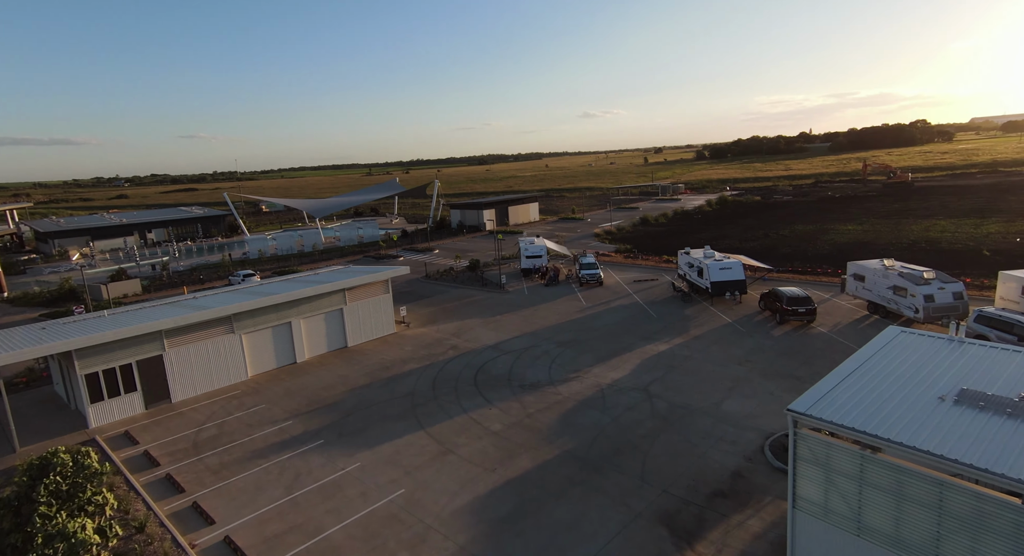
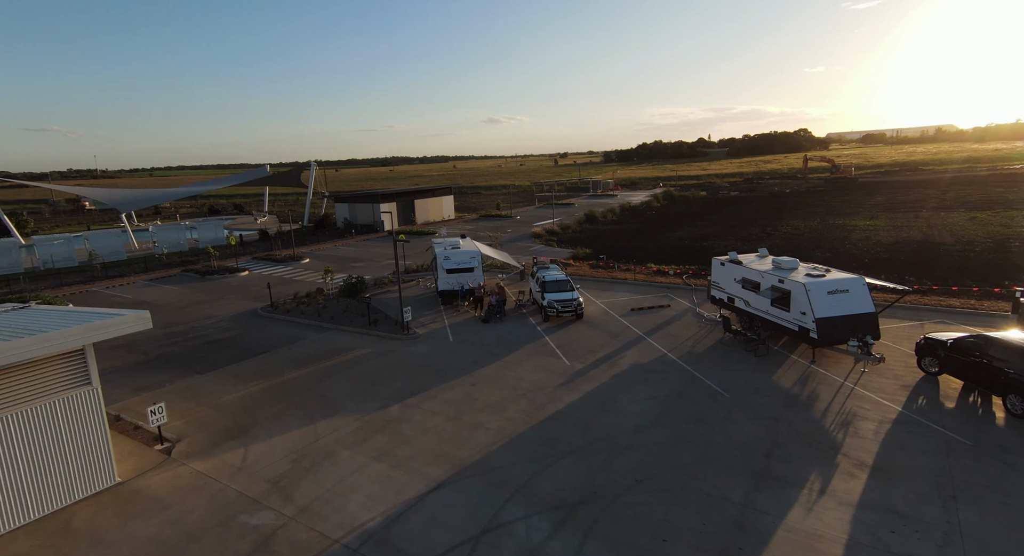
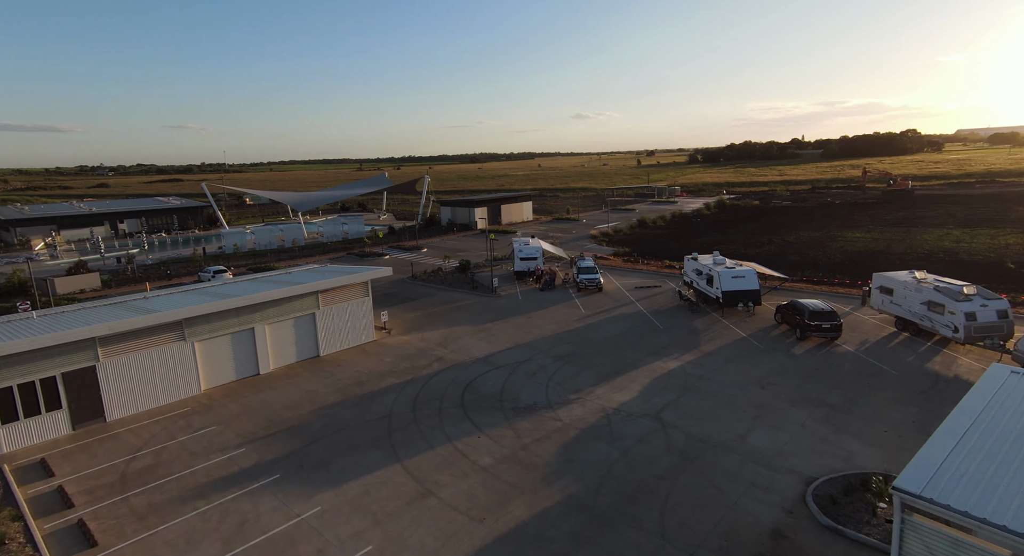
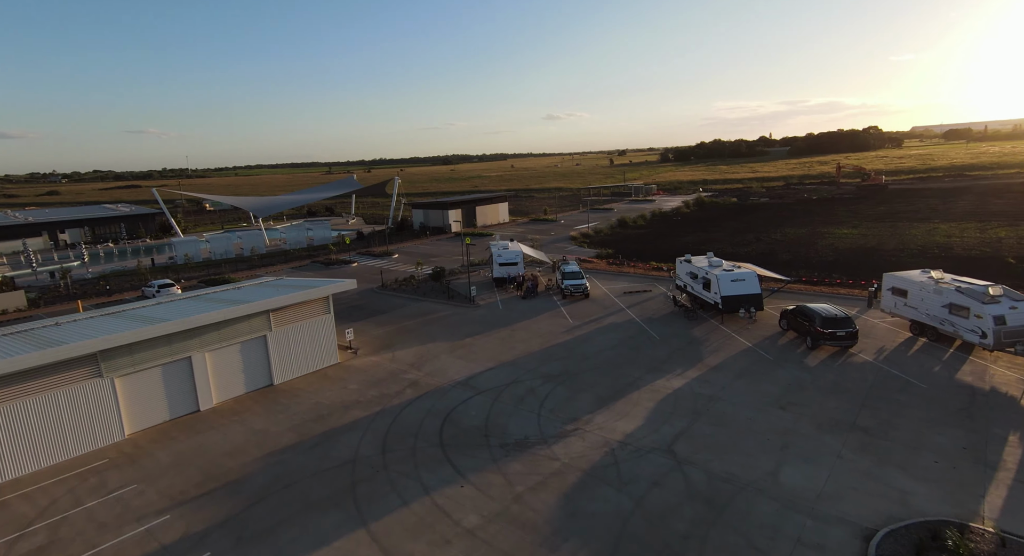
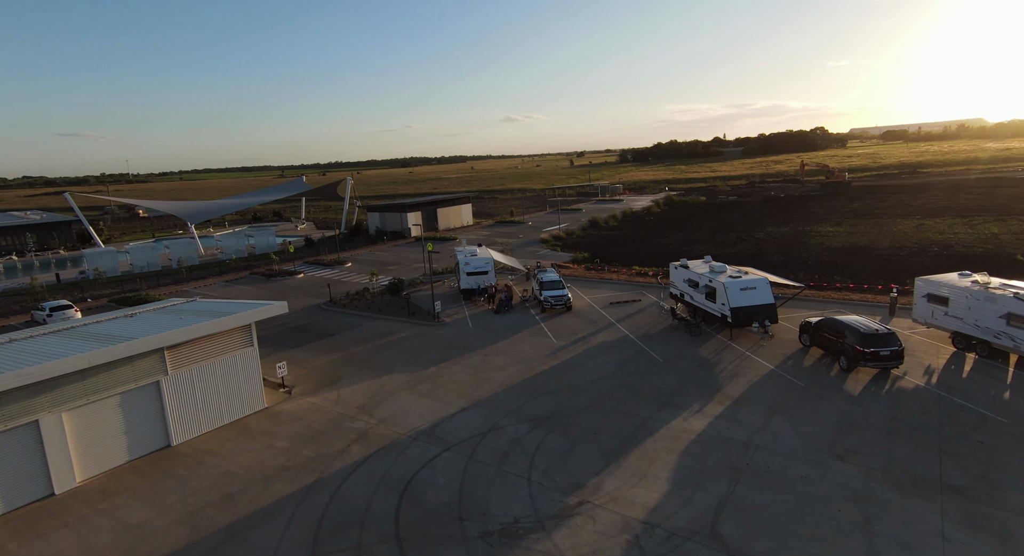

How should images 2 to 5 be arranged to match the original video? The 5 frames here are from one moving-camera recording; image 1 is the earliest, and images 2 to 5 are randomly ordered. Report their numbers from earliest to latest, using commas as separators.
3, 4, 5, 2
